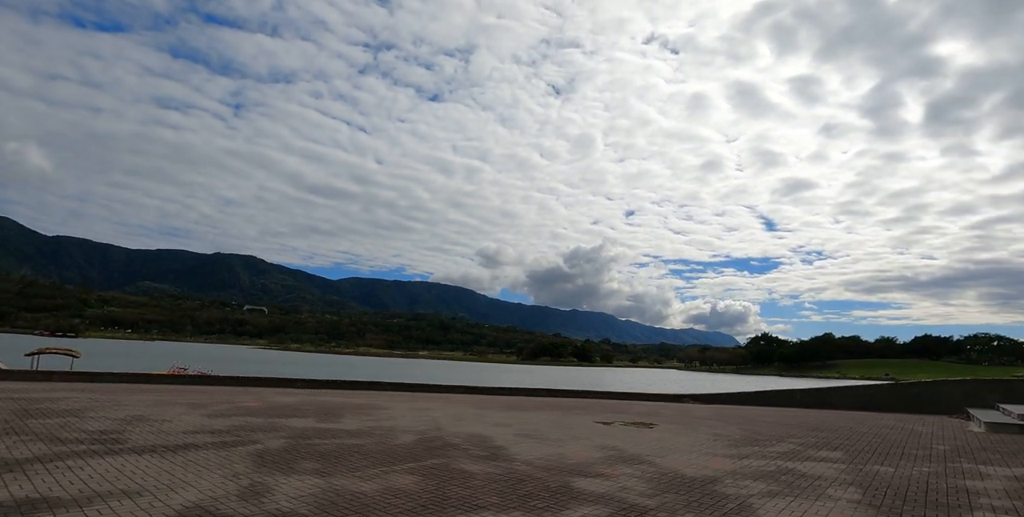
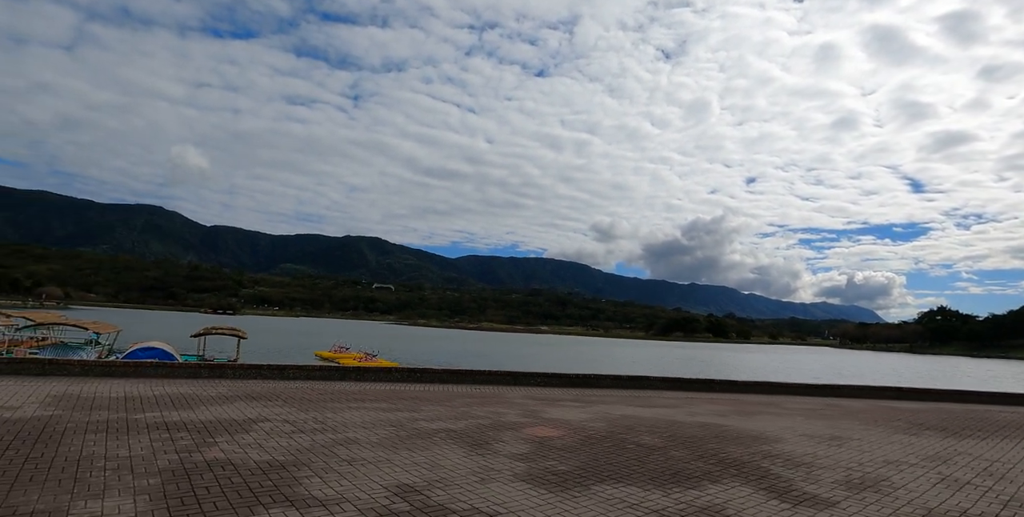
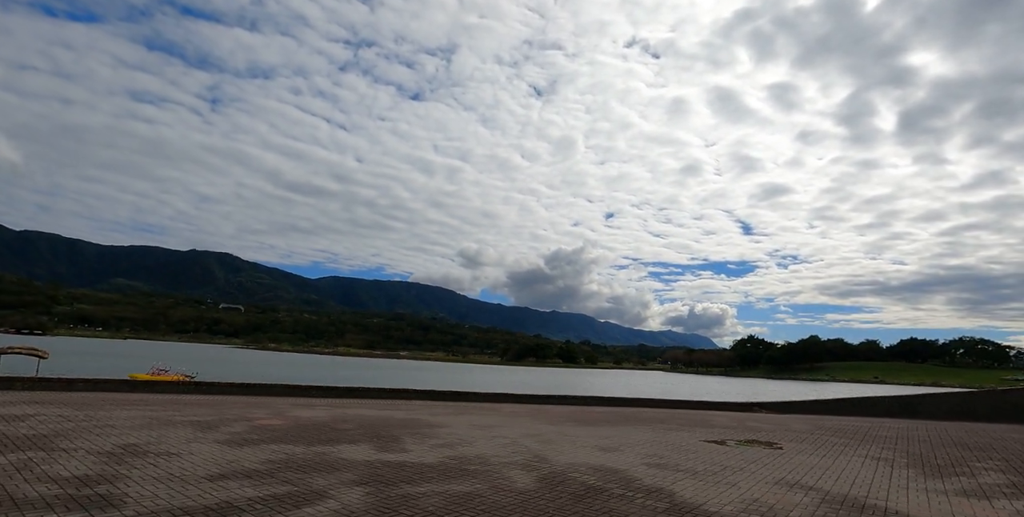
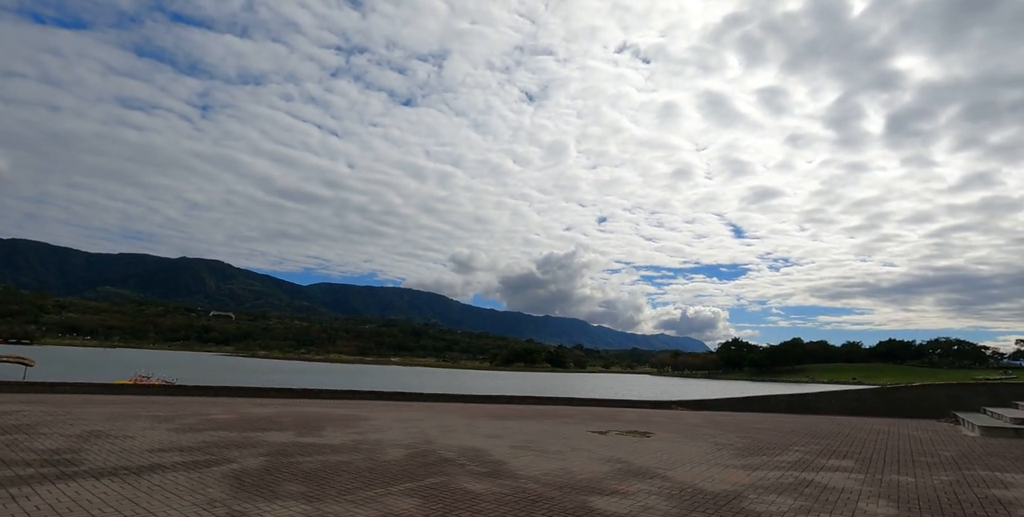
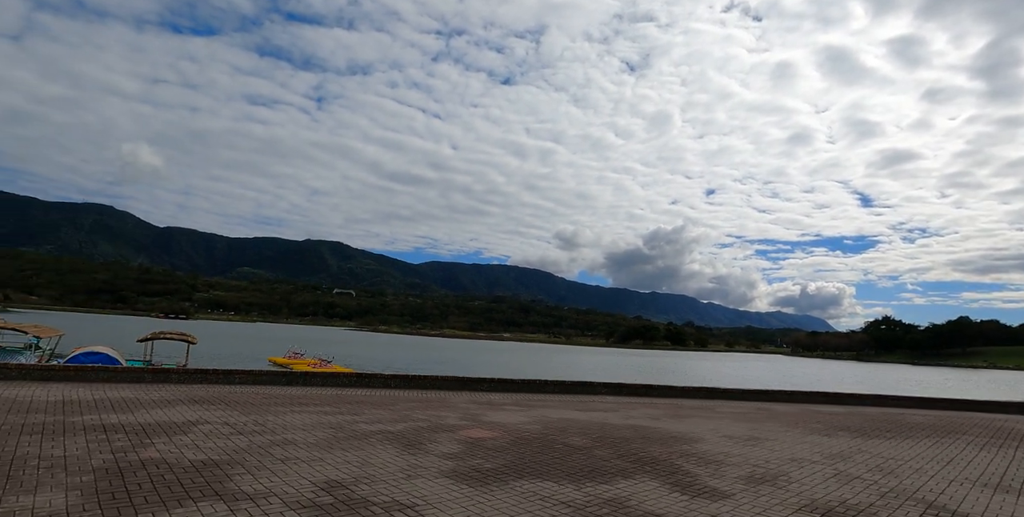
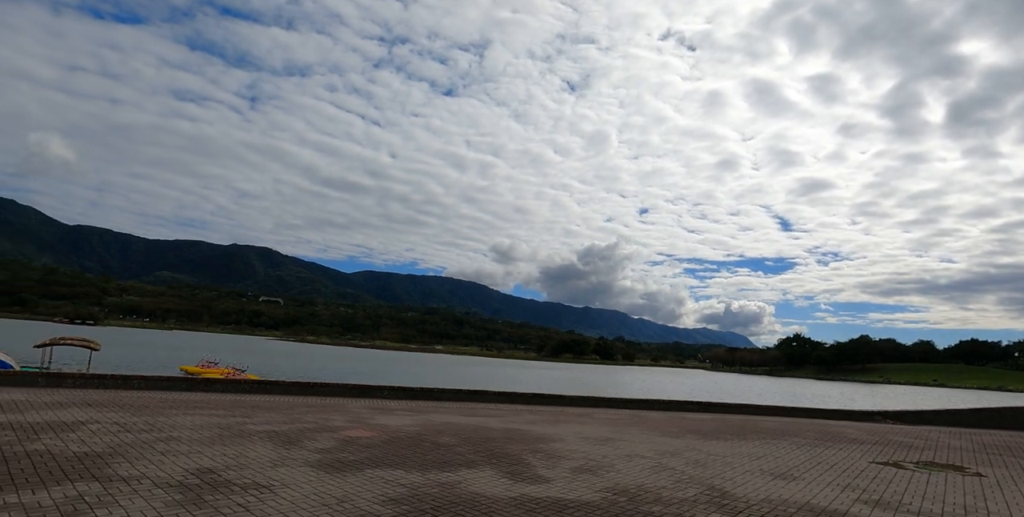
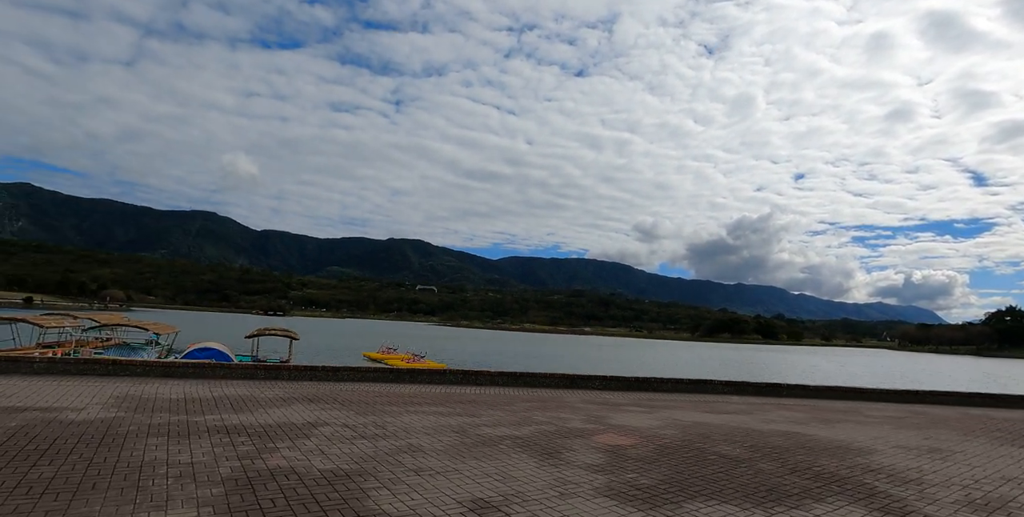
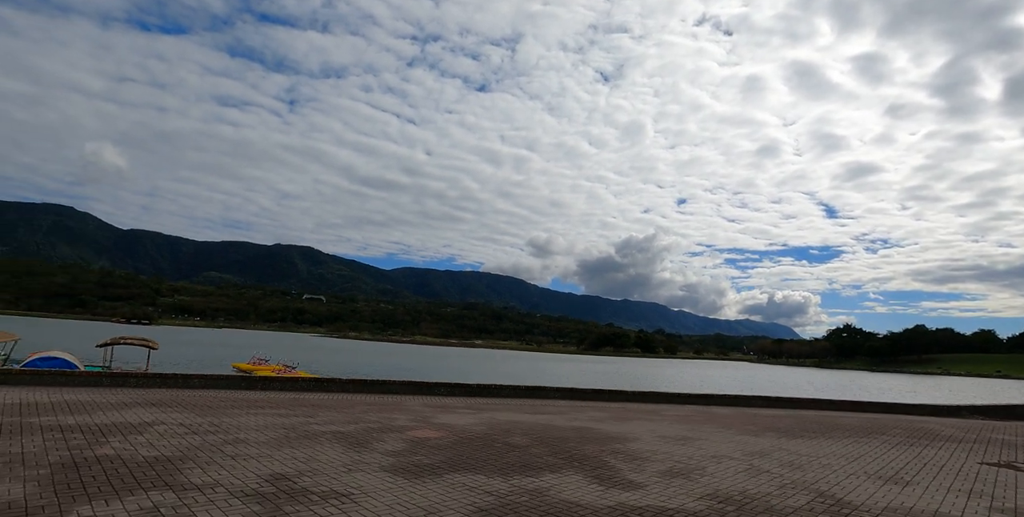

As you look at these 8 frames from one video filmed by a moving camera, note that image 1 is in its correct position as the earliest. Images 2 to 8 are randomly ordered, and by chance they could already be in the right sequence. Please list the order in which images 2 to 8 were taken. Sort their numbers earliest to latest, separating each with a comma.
4, 3, 6, 8, 5, 2, 7
